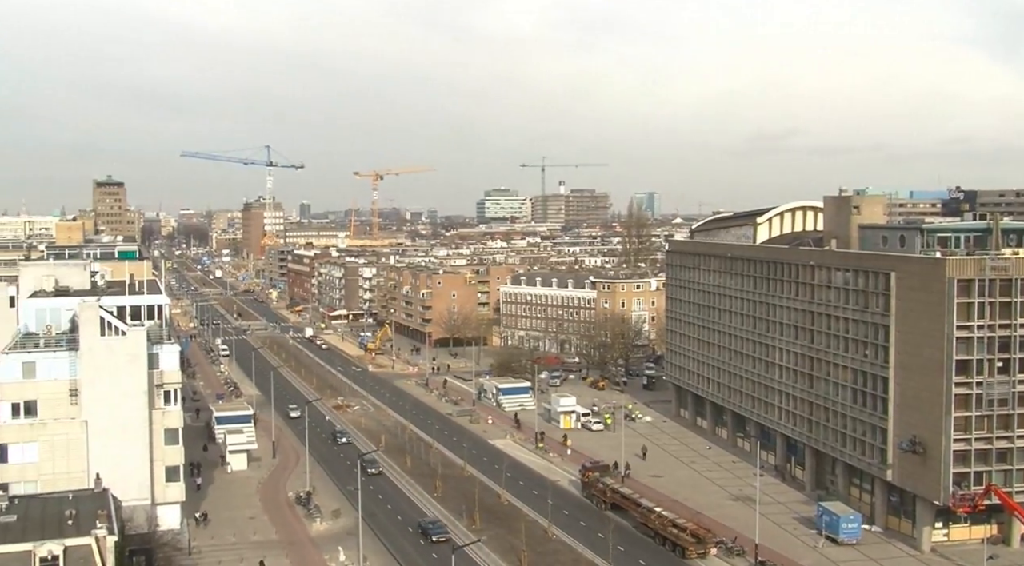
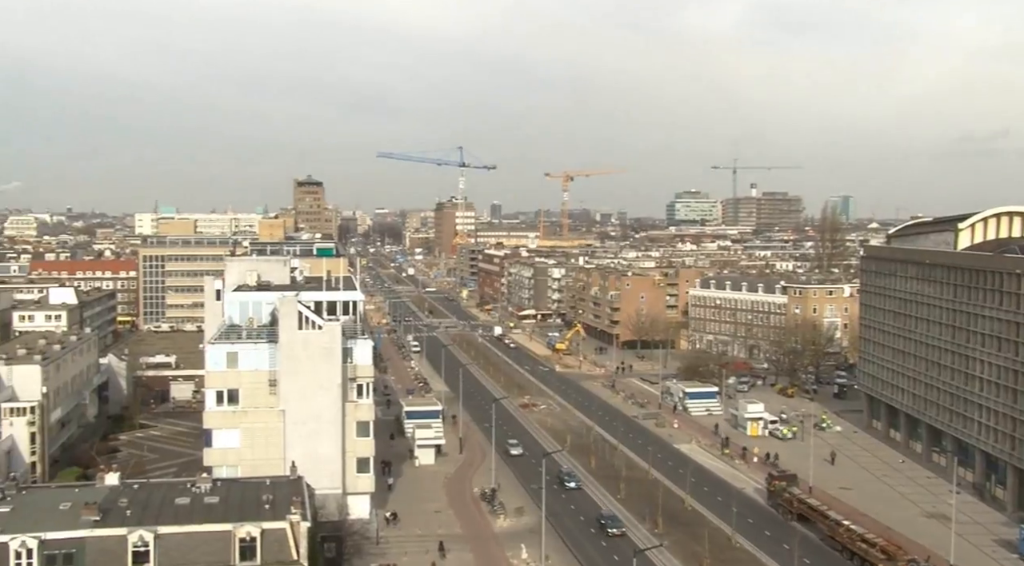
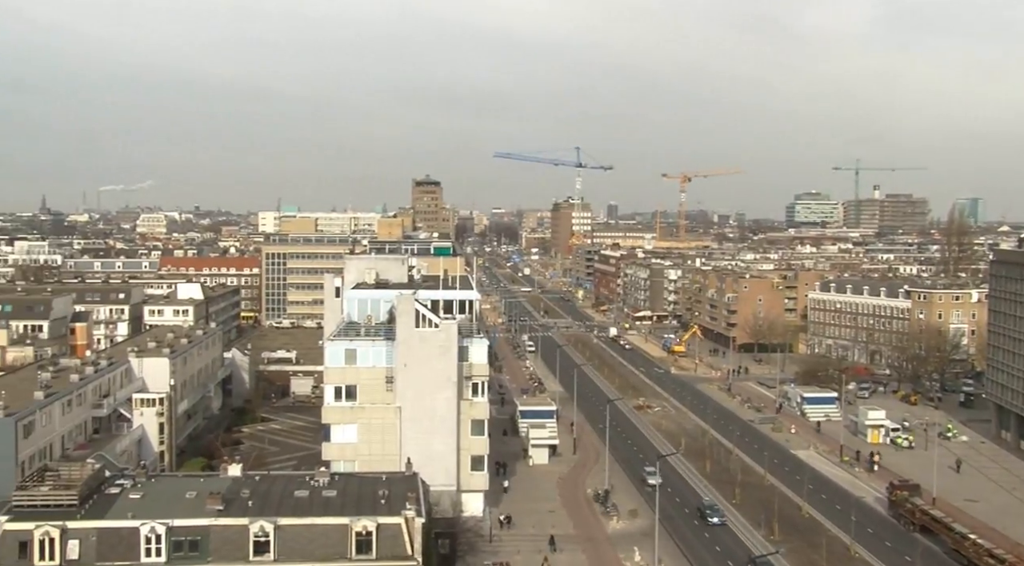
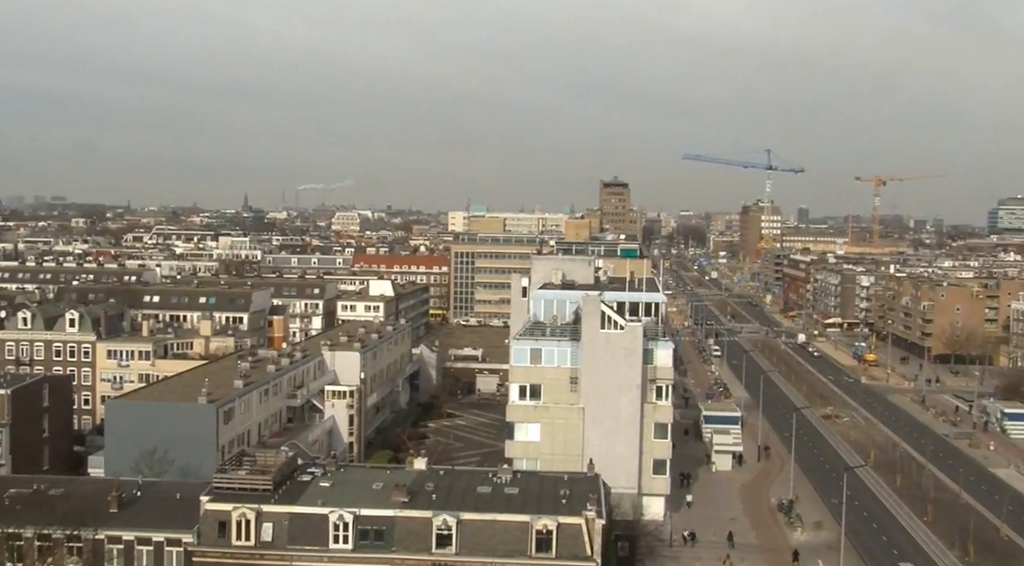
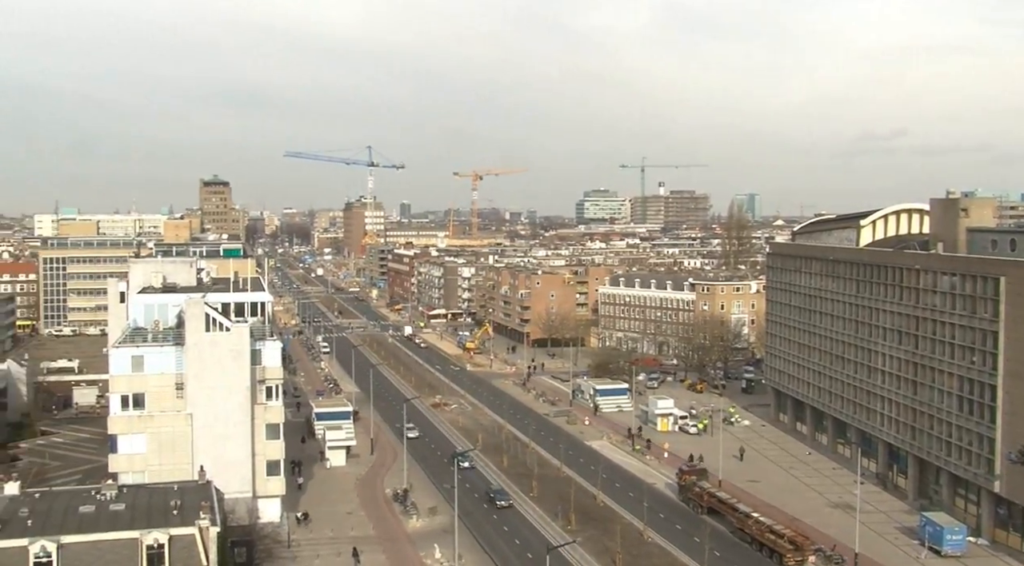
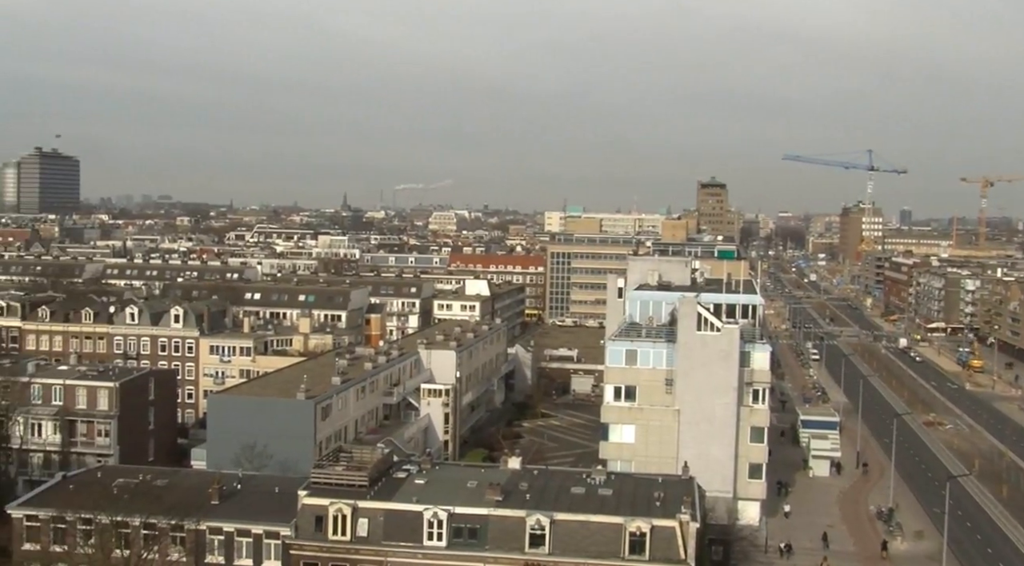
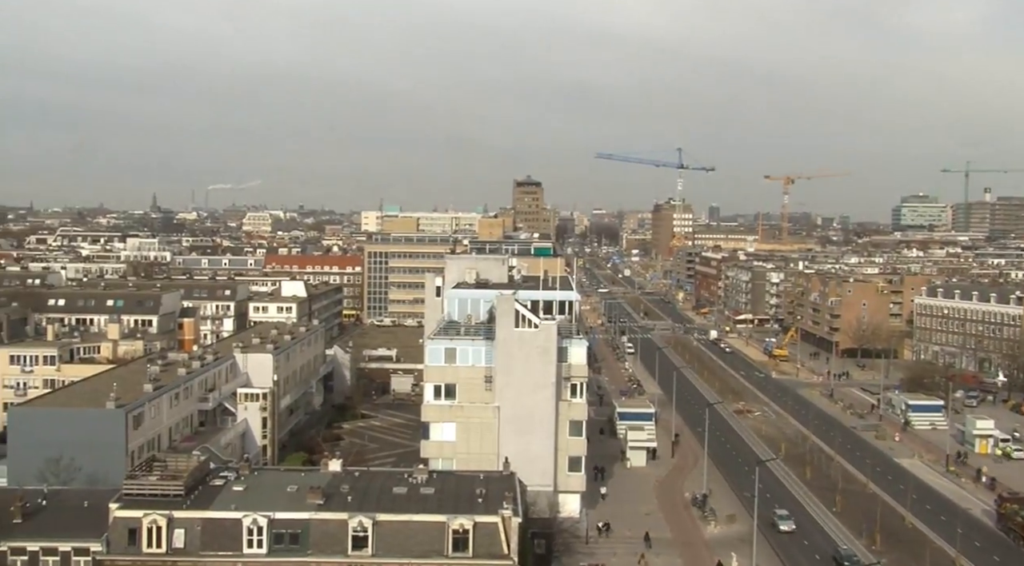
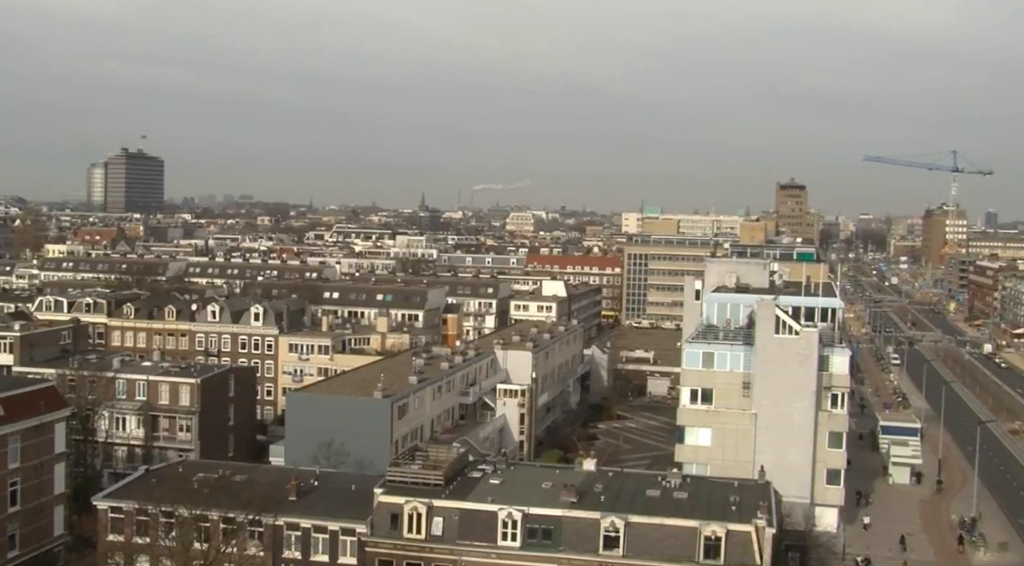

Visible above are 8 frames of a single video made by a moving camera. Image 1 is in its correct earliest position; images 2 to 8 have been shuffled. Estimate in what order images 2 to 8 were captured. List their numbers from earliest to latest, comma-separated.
5, 2, 3, 7, 4, 6, 8
